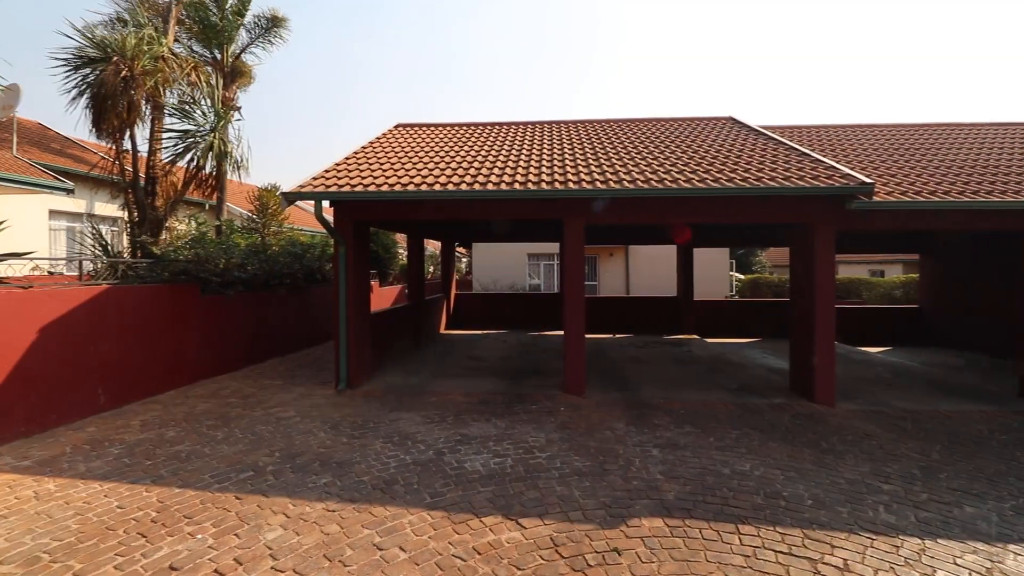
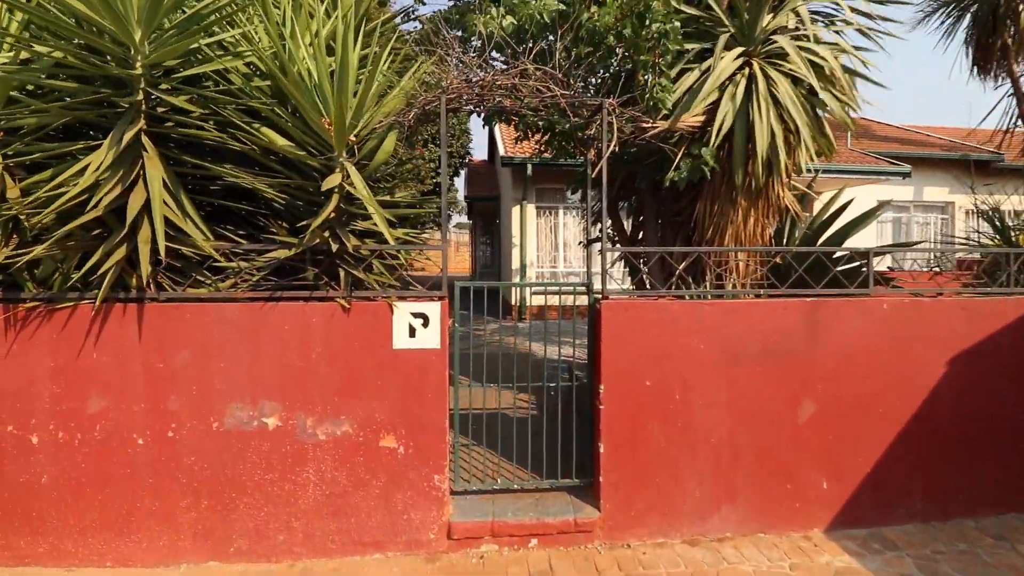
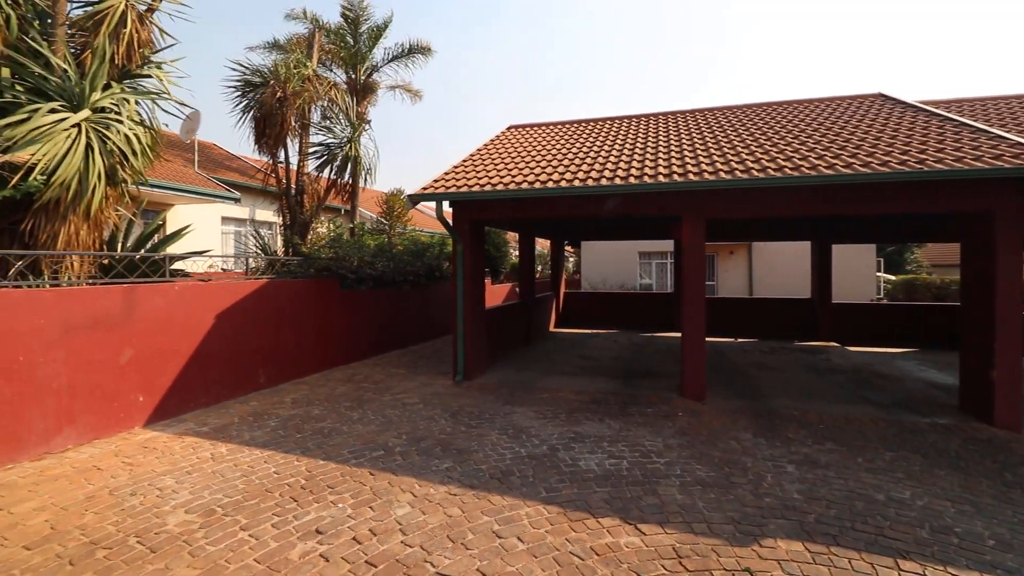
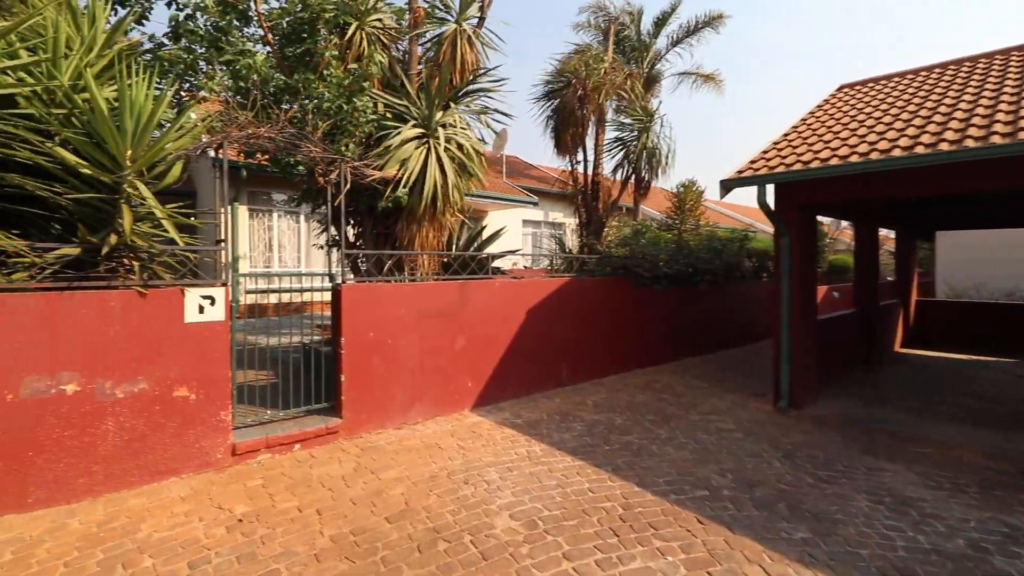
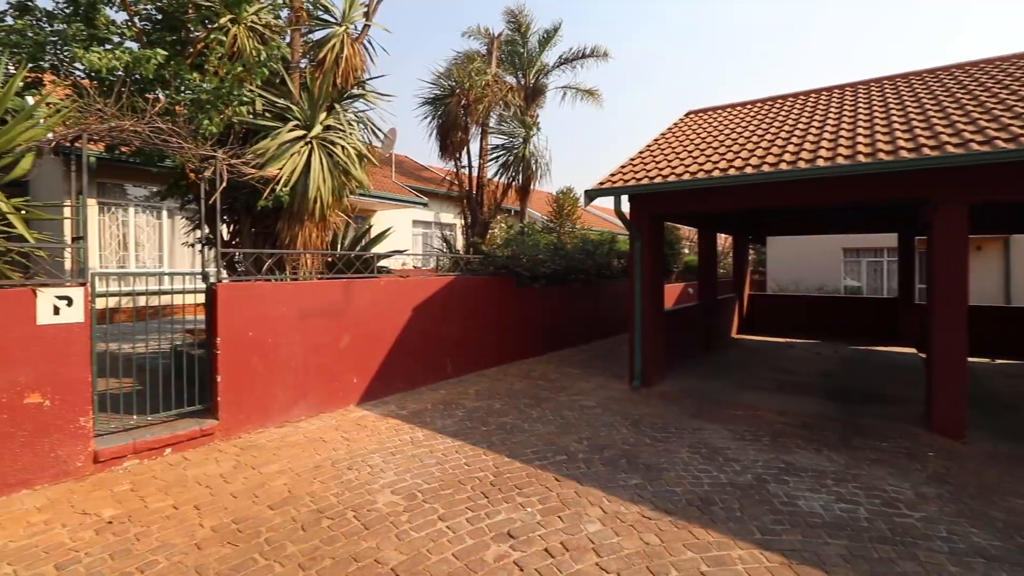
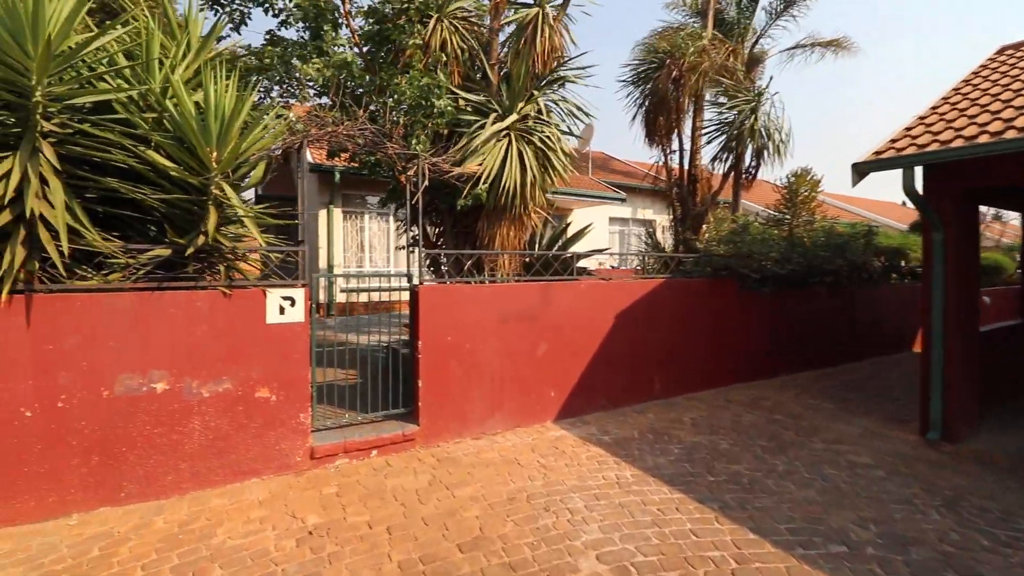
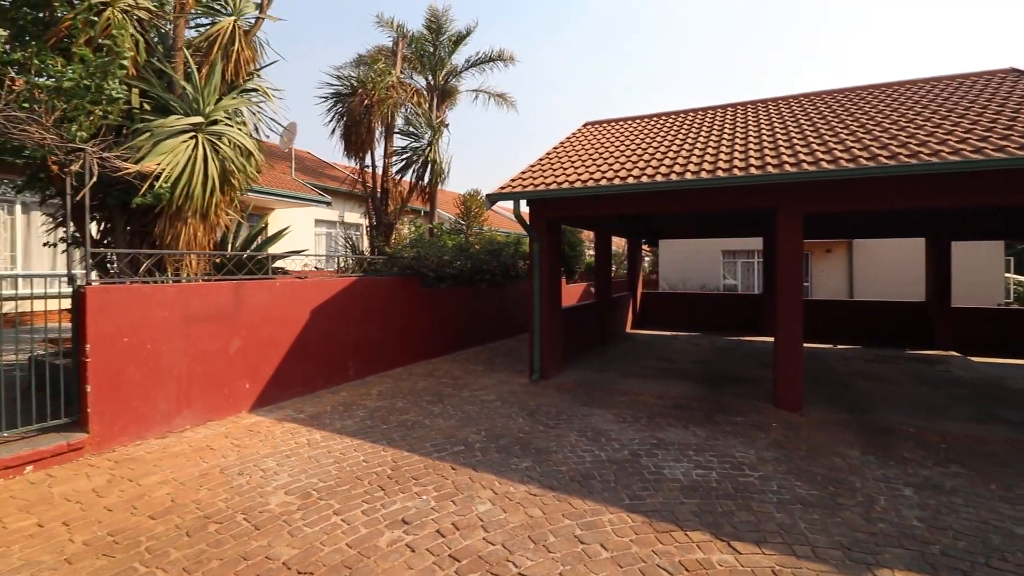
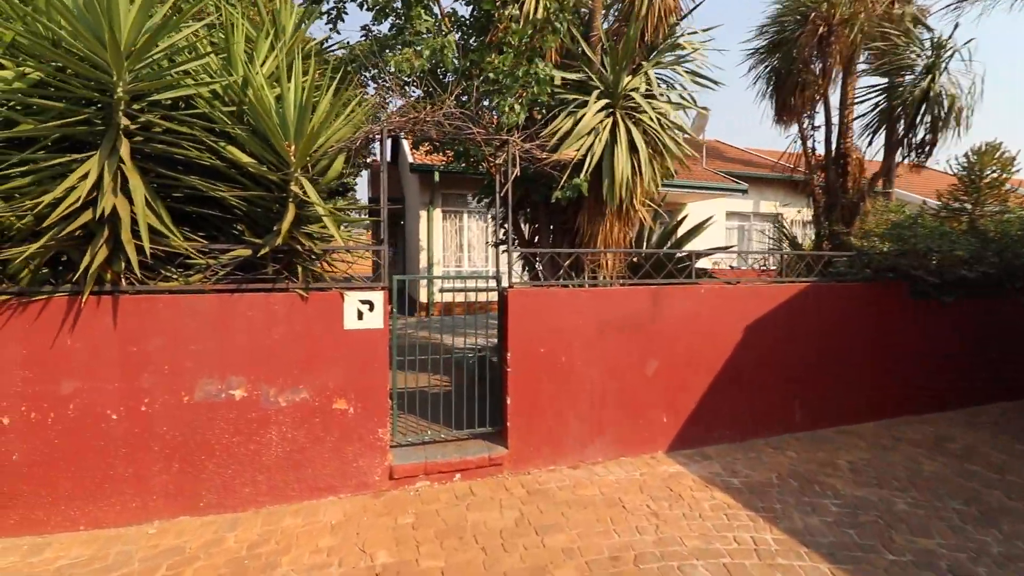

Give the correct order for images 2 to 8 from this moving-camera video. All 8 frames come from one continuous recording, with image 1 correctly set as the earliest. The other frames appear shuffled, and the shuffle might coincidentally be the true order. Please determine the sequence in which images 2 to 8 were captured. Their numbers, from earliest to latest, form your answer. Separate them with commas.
3, 7, 5, 4, 6, 8, 2
